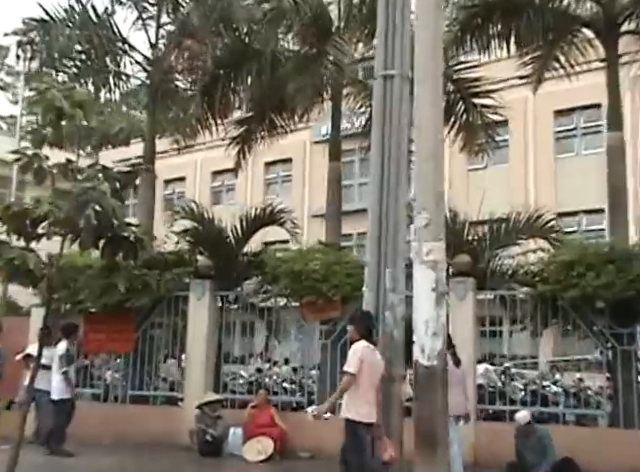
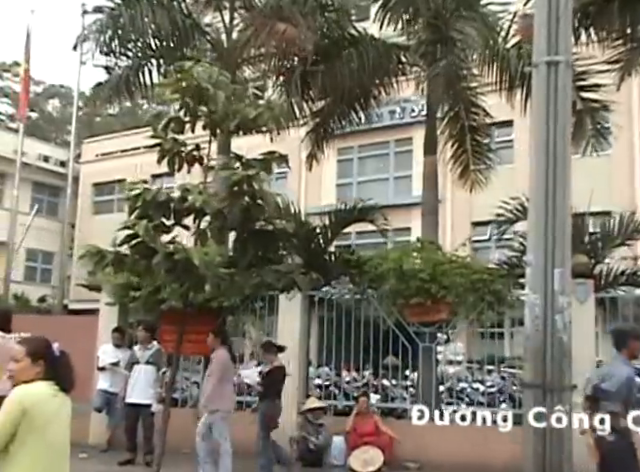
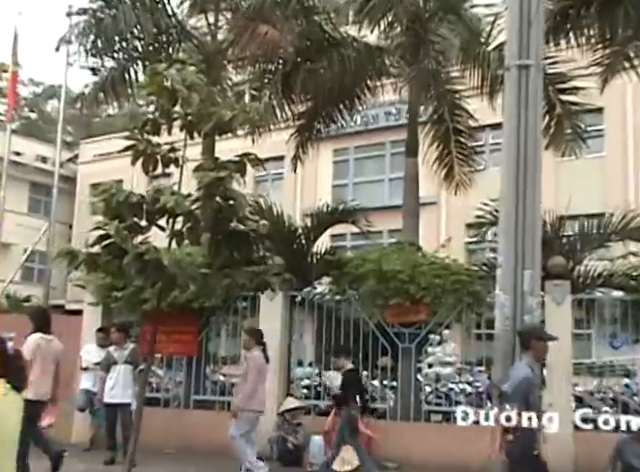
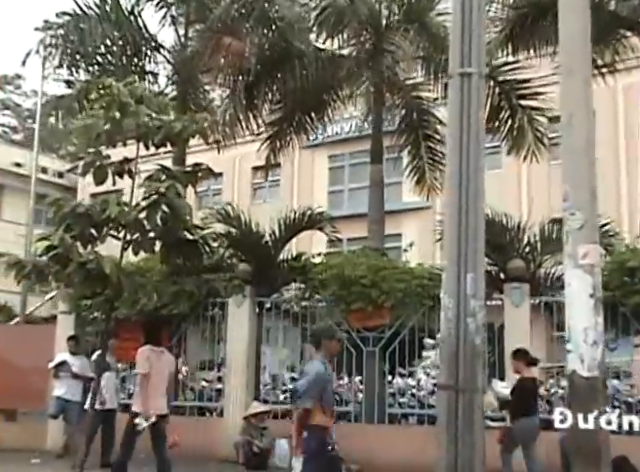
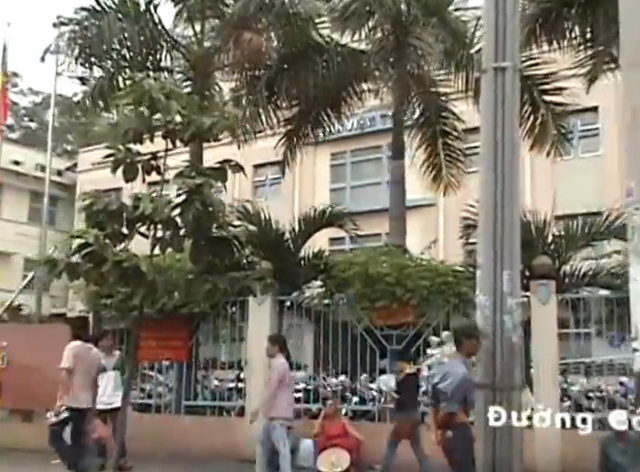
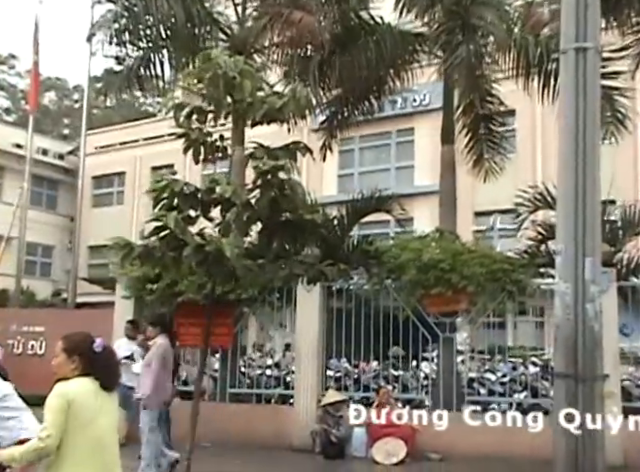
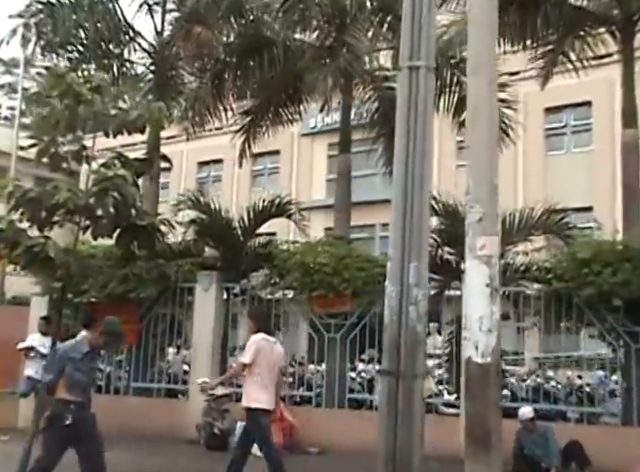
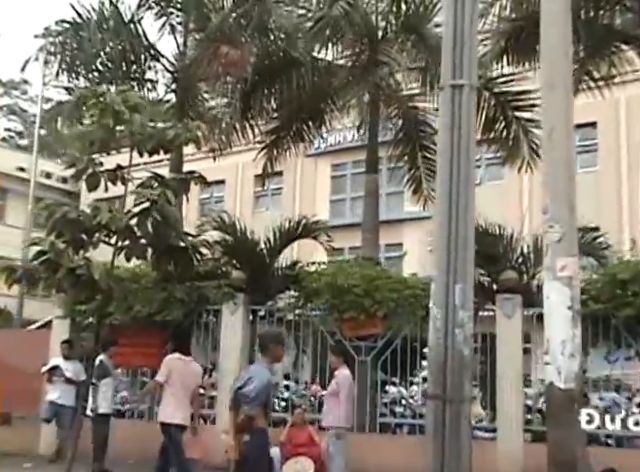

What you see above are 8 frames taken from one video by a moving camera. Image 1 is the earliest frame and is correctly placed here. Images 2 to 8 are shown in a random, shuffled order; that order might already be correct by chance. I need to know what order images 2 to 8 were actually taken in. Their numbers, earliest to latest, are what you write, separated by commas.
7, 8, 4, 5, 3, 2, 6
